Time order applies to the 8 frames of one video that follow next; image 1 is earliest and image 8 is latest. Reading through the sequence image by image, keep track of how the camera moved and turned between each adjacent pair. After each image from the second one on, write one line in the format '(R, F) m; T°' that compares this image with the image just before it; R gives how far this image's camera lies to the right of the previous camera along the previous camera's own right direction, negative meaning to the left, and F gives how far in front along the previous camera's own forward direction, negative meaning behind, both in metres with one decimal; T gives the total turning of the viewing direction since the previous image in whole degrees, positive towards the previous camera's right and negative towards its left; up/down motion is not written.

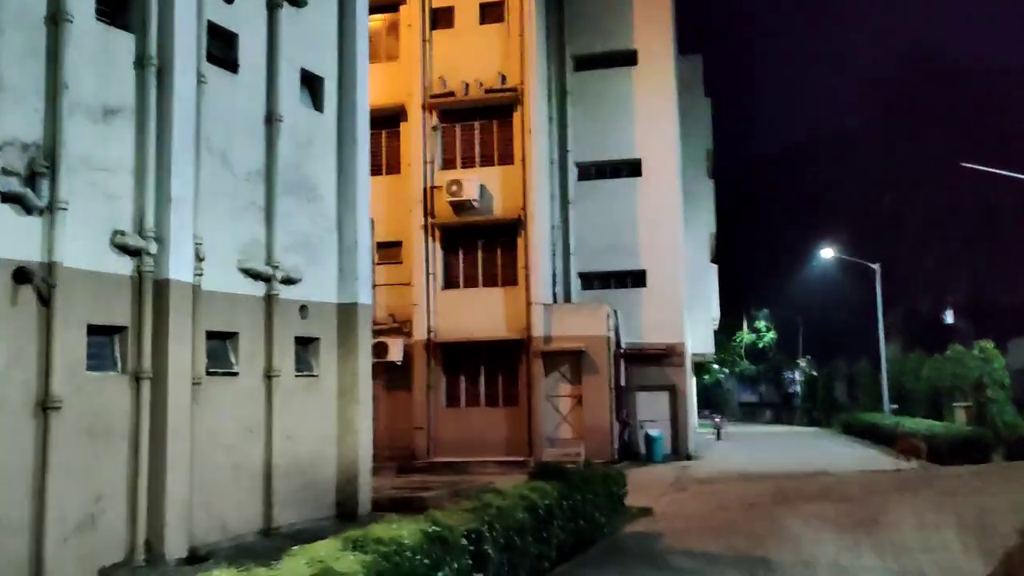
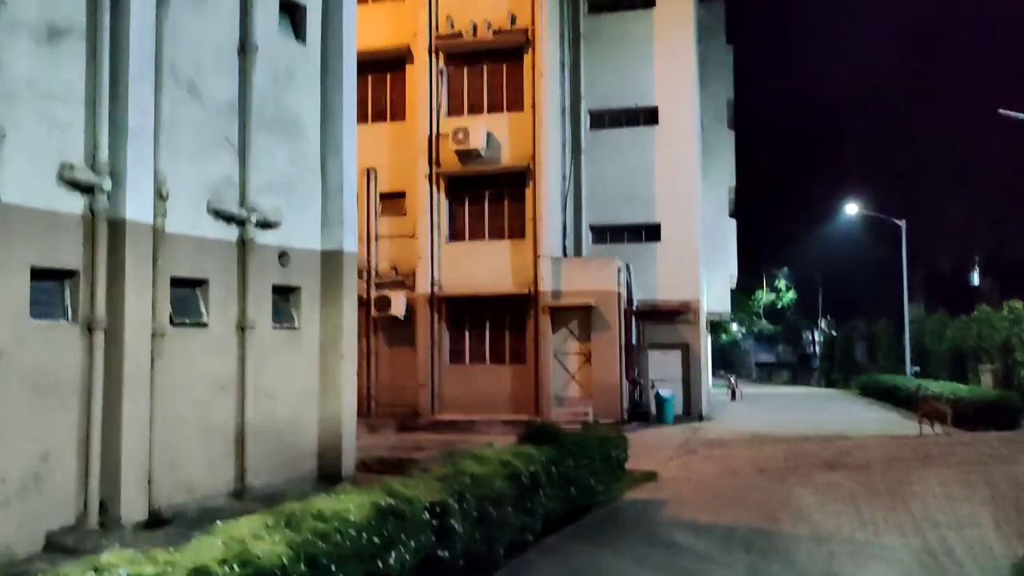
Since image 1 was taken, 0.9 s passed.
(+0.3, +0.8) m; -1°
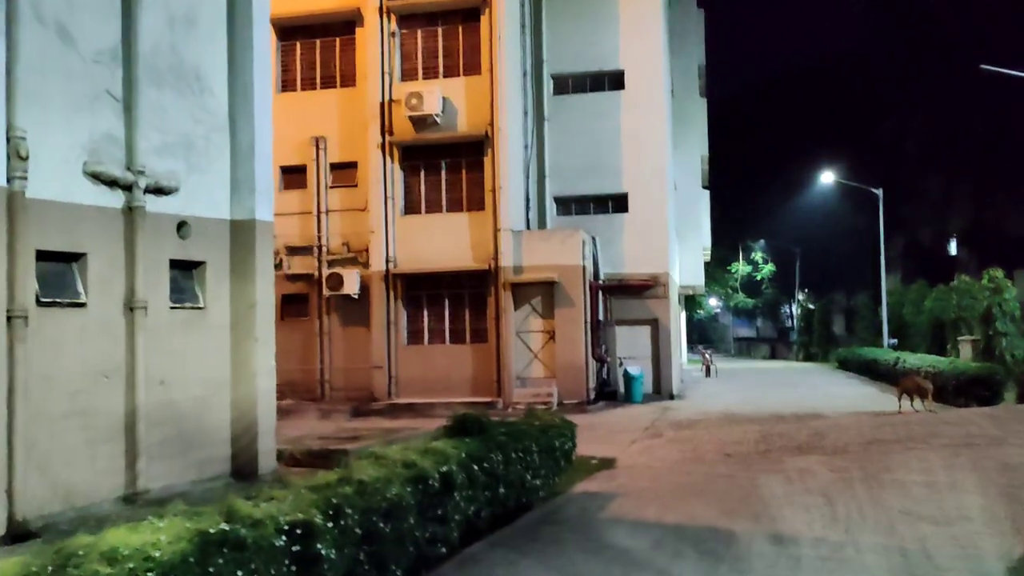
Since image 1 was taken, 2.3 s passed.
(+0.5, +1.1) m; +1°
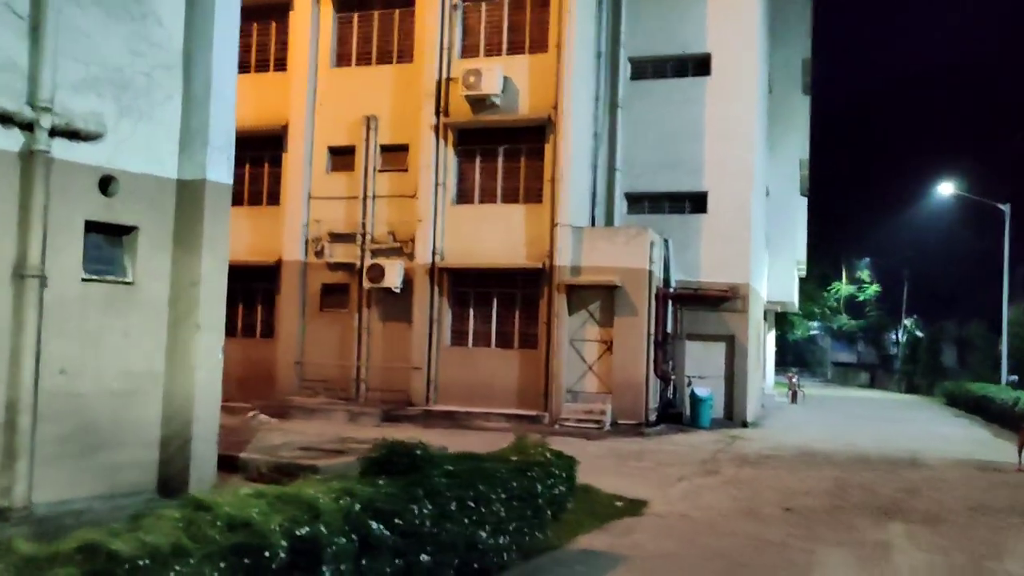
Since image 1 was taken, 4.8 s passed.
(+0.8, +2.0) m; -6°
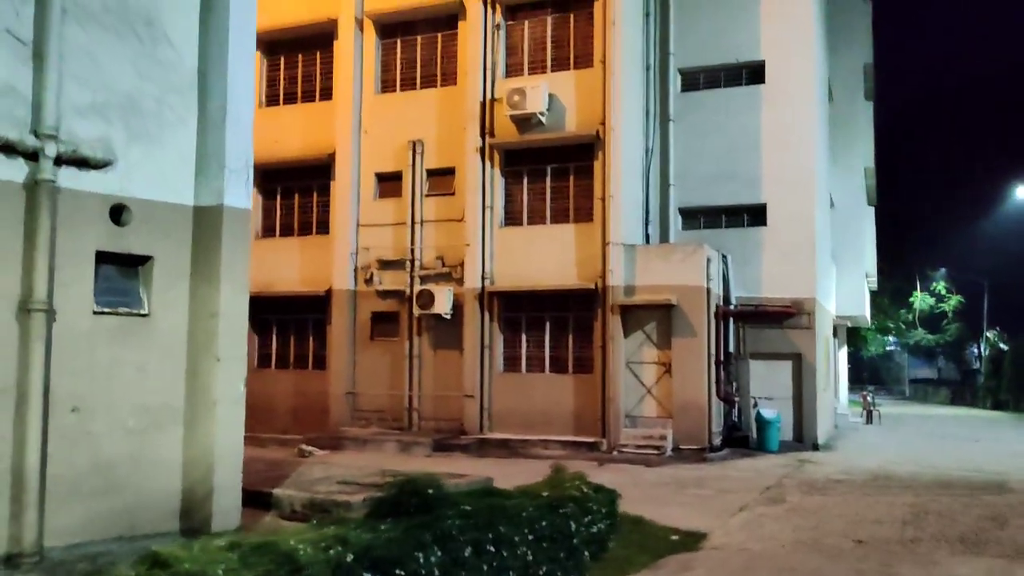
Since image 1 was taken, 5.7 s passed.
(+0.3, +0.5) m; -4°
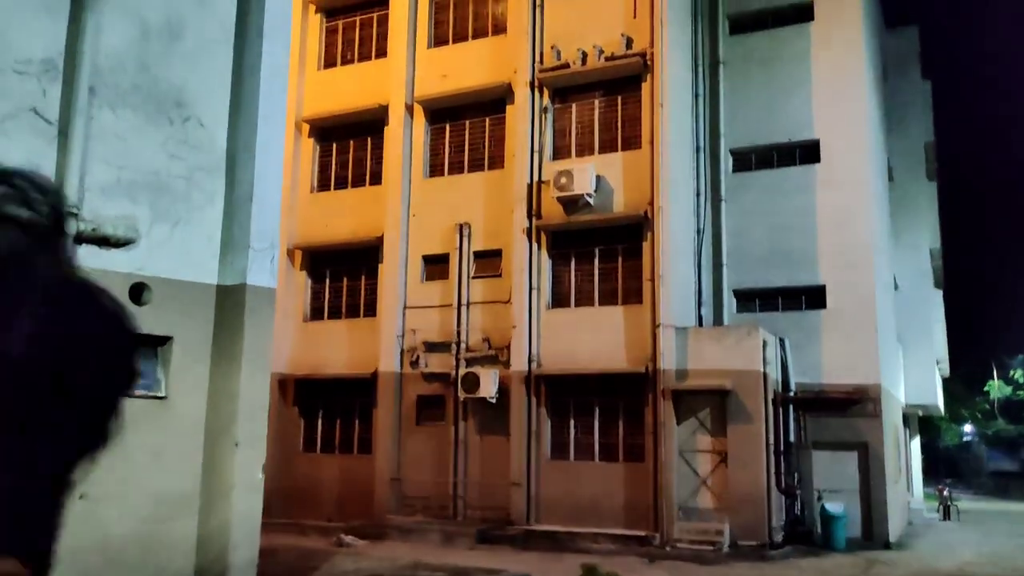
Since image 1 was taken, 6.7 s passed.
(+0.2, +0.4) m; -4°
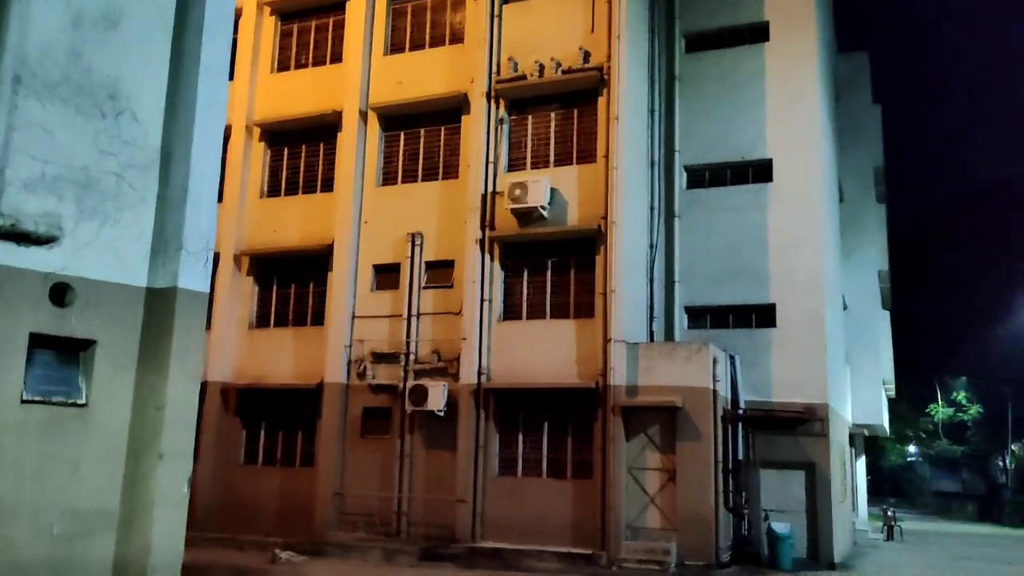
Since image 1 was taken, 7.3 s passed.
(+0.1, +0.2) m; +3°
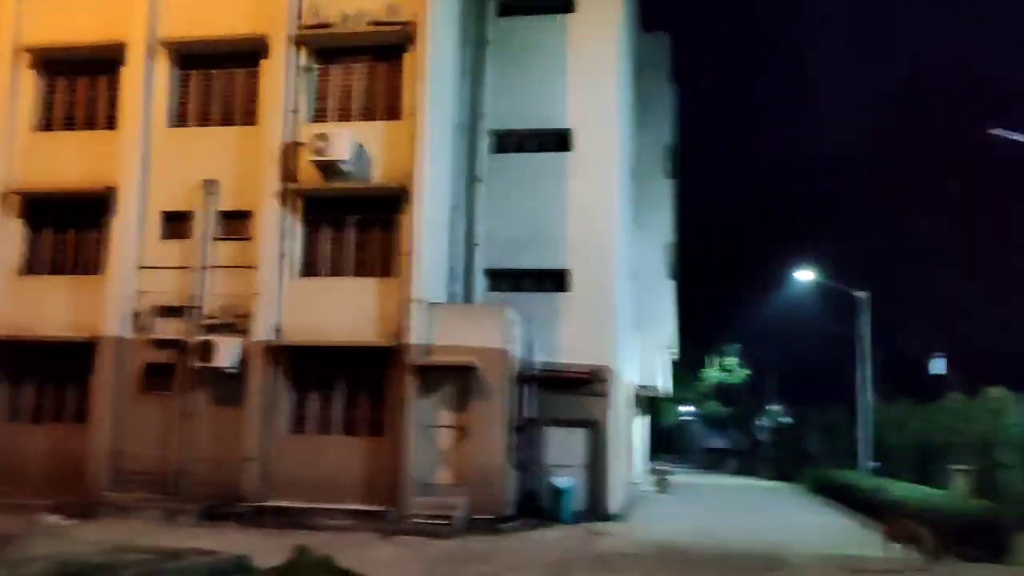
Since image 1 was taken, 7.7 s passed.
(+0.2, 0.0) m; +12°
